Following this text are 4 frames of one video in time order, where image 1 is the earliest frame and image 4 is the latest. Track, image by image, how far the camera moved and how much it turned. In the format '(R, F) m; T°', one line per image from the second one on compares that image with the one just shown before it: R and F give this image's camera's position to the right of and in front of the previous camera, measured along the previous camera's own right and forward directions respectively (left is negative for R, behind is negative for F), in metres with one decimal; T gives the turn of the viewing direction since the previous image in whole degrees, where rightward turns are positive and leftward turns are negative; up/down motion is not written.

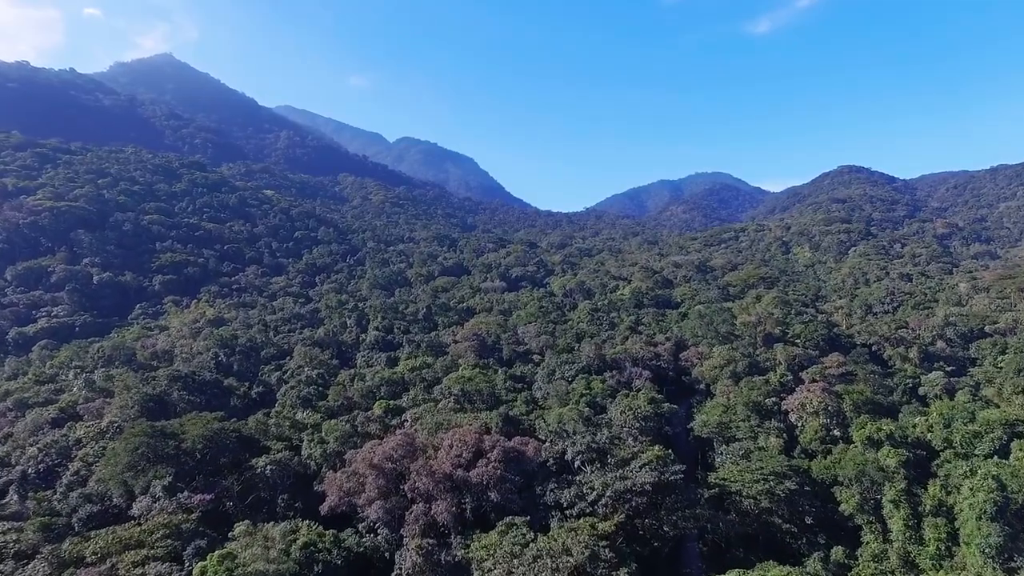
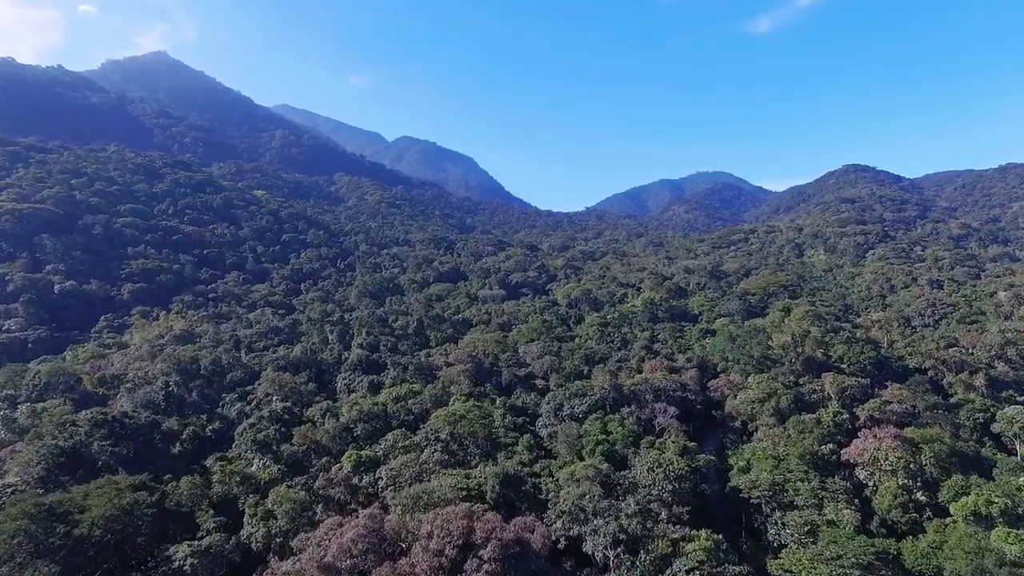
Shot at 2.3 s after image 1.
(0.0, +5.6) m; 0°
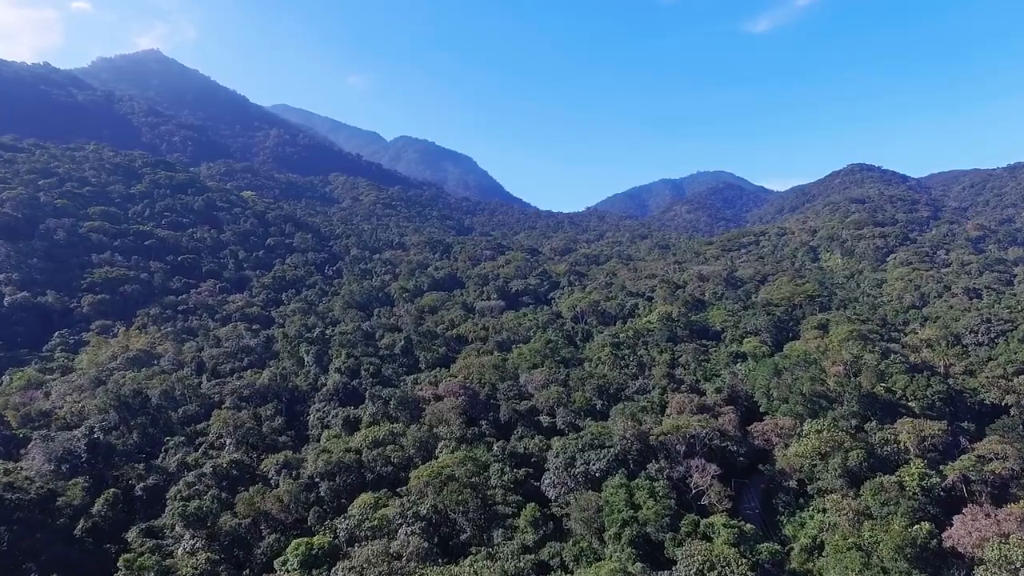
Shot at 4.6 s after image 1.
(0.0, +5.9) m; 0°
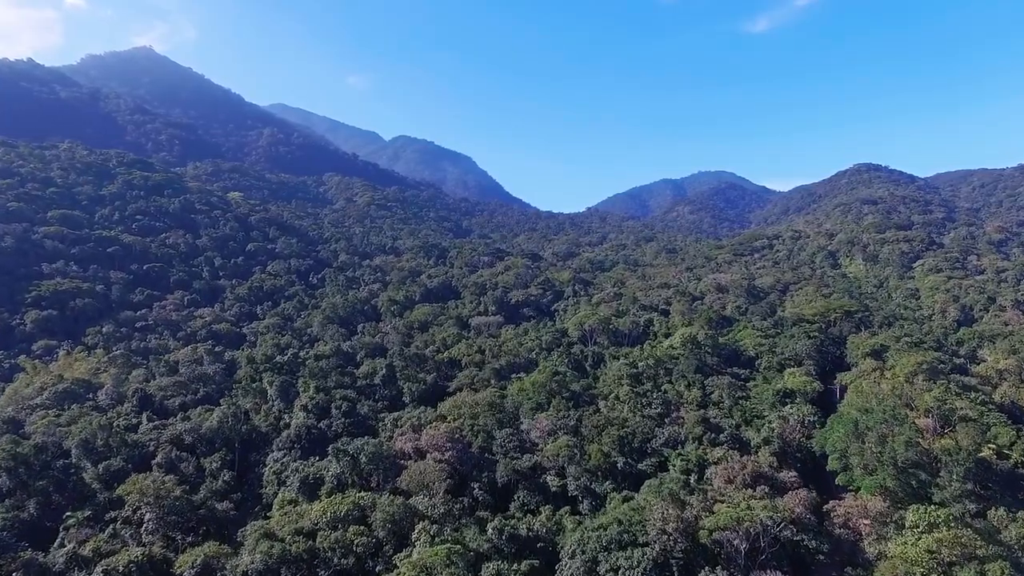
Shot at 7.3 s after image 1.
(0.0, +6.7) m; 0°
